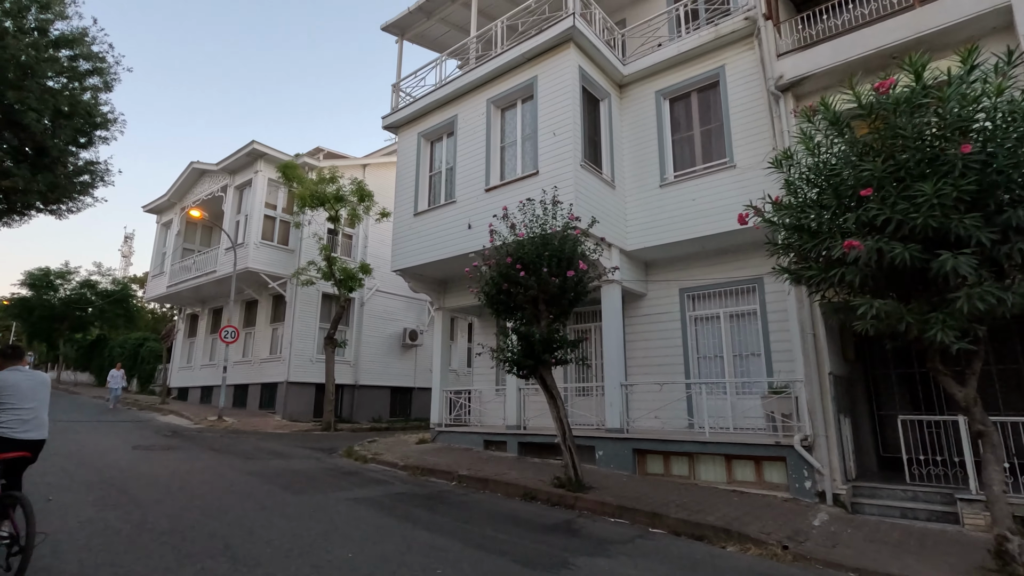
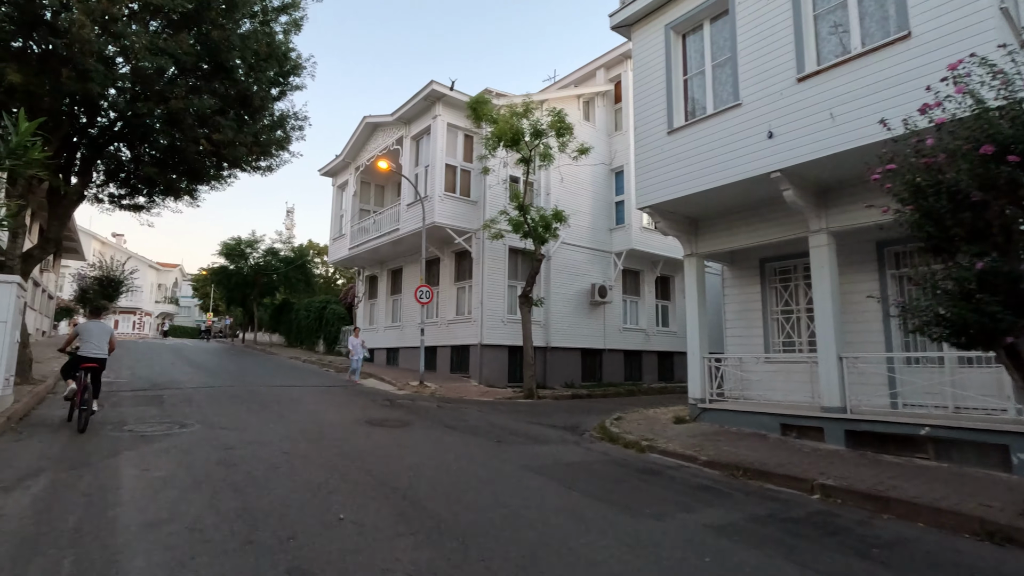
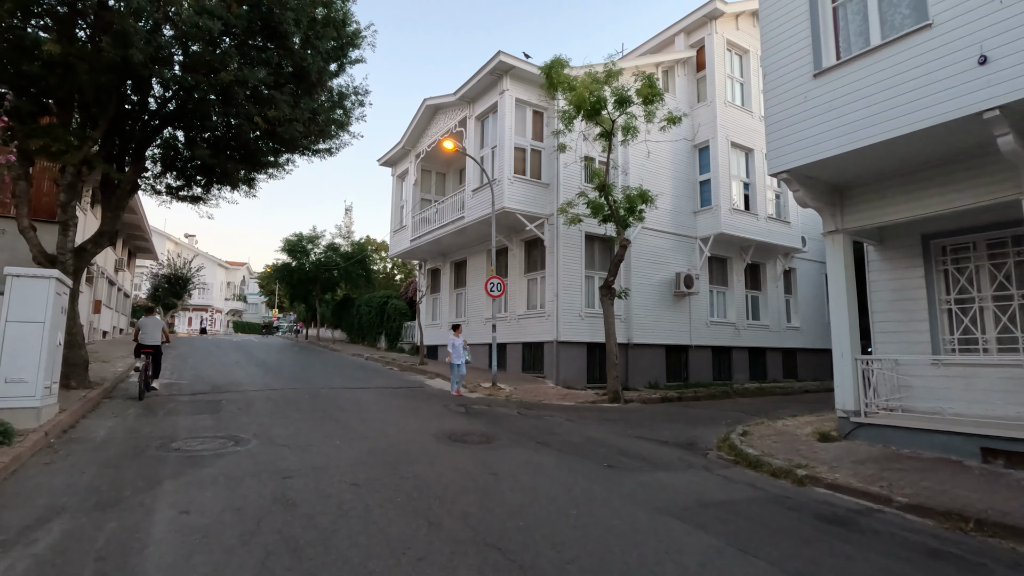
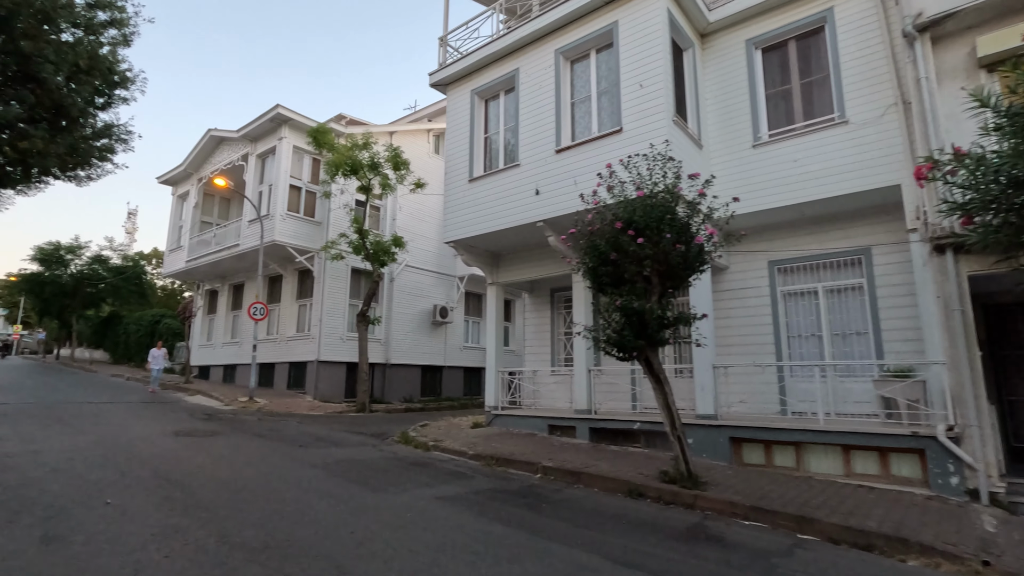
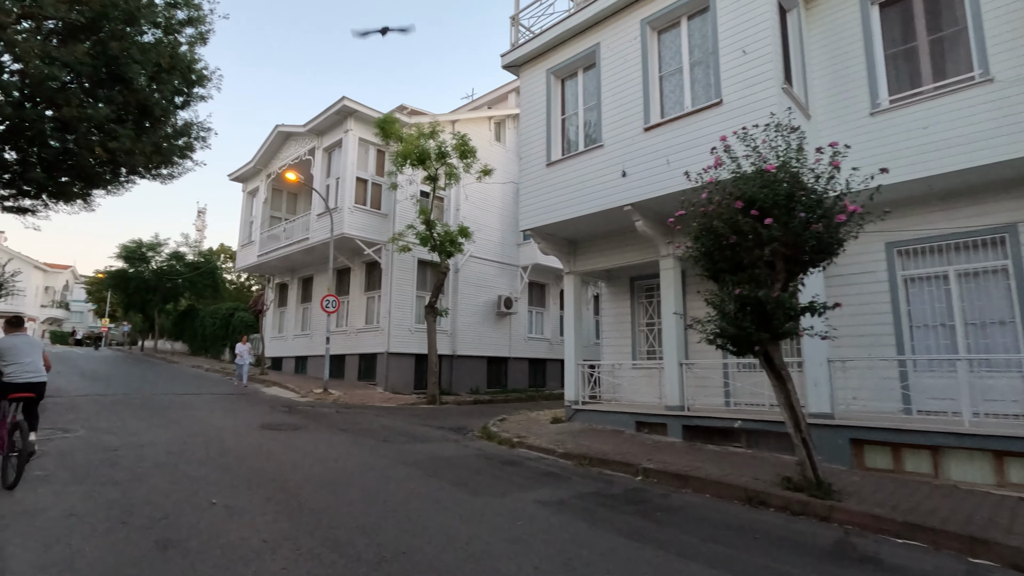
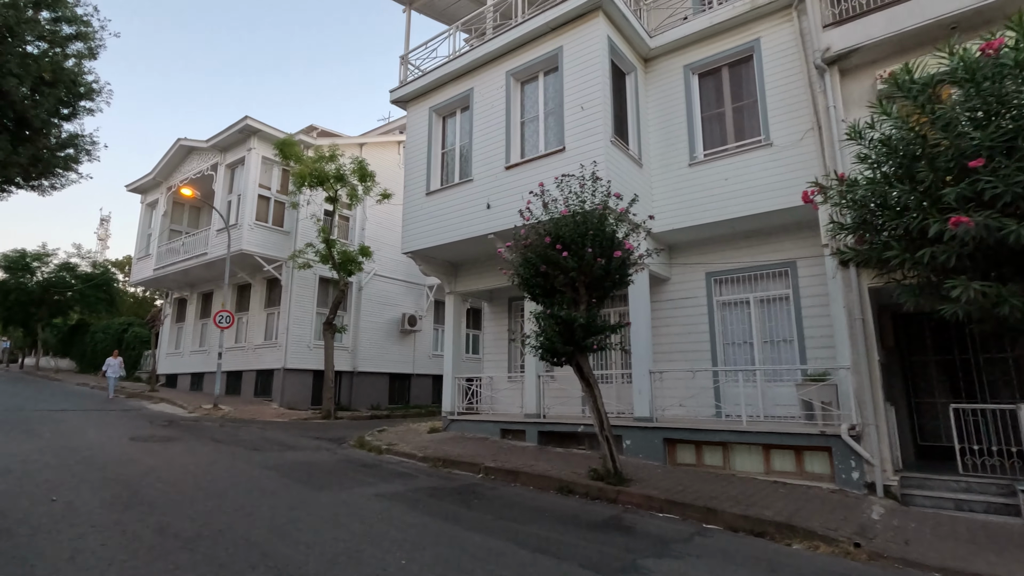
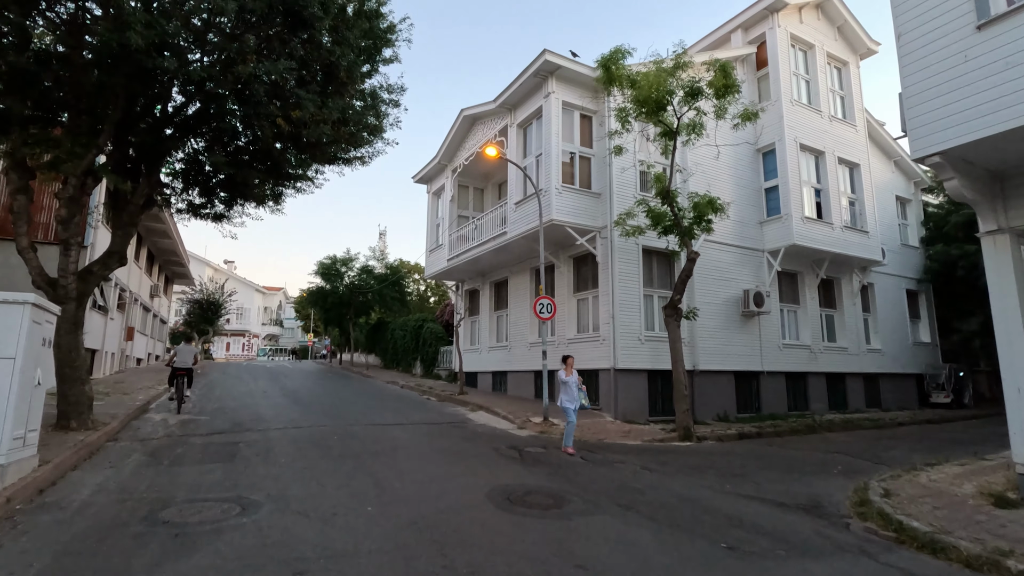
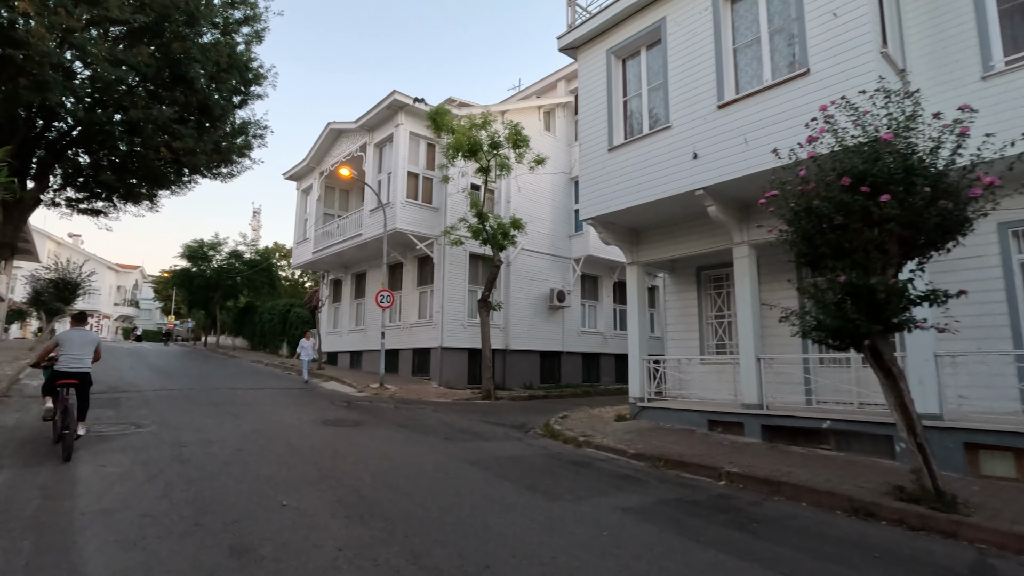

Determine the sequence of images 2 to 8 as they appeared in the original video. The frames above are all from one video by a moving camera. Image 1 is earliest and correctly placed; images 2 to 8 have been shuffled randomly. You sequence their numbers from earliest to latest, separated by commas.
6, 4, 5, 8, 2, 3, 7
